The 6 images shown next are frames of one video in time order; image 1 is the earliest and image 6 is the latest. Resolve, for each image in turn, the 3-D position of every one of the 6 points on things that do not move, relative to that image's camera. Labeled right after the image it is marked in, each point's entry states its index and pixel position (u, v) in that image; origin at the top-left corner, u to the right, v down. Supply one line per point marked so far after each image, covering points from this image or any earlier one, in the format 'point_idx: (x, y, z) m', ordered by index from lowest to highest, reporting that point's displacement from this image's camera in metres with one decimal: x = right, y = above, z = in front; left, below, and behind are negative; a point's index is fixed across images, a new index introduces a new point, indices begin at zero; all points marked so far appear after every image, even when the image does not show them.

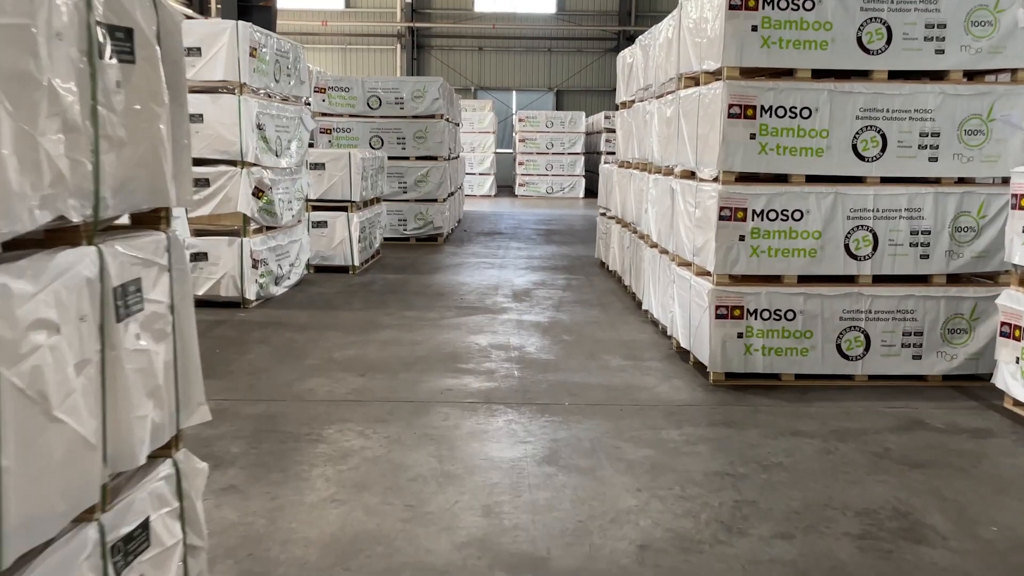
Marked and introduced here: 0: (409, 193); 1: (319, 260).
0: (-1.4, +1.3, +11.5) m
1: (-2.0, +0.3, +8.9) m
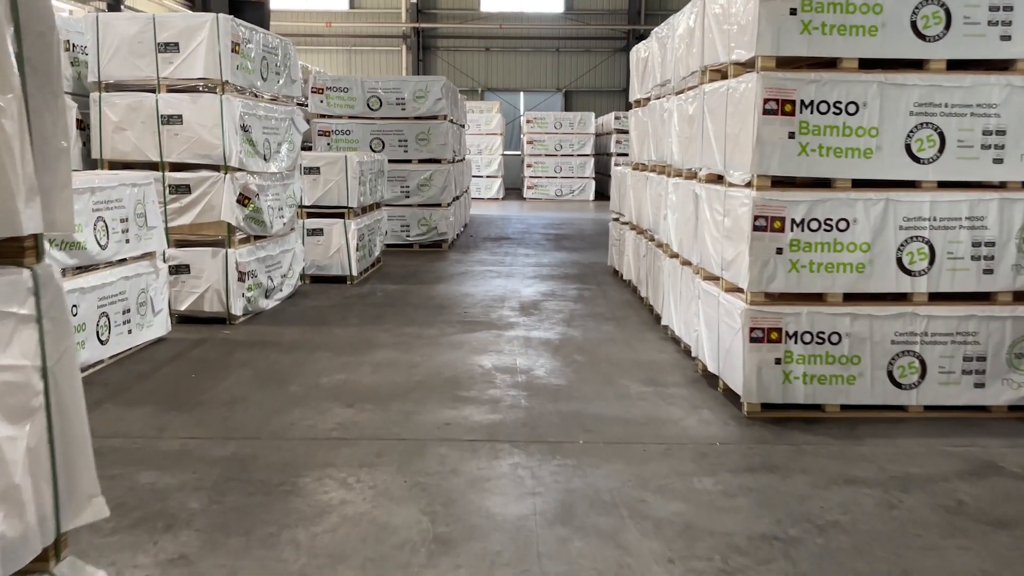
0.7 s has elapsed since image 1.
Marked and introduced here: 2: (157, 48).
0: (-1.3, +1.2, +11.0) m
1: (-2.0, +0.2, +8.4) m
2: (-2.6, +1.8, +6.1) m
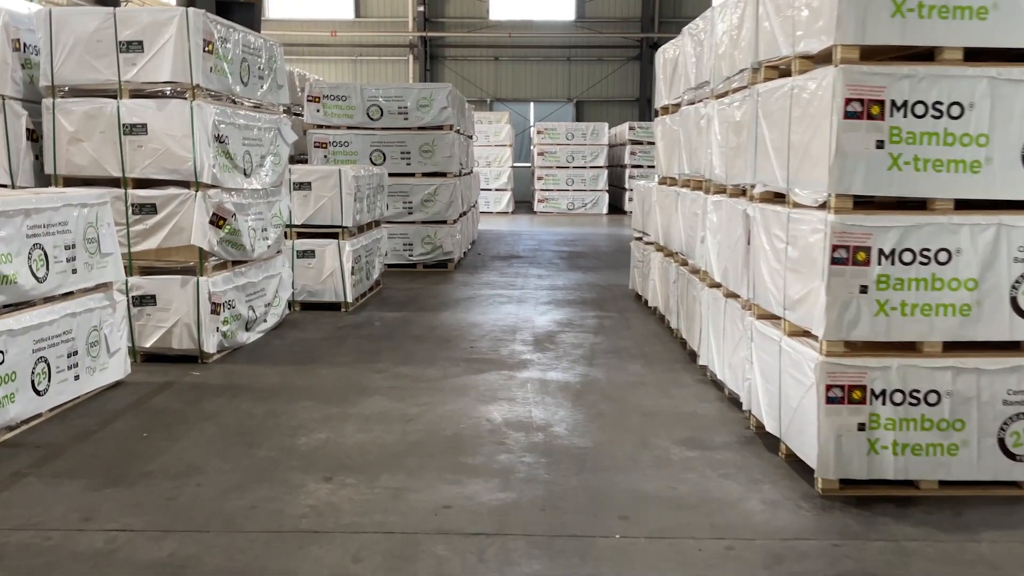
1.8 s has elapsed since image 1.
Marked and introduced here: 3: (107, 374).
0: (-1.2, +0.9, +10.2) m
1: (-1.8, -0.1, +7.5) m
2: (-2.5, +1.5, +5.4) m
3: (-2.4, -0.5, +5.0) m
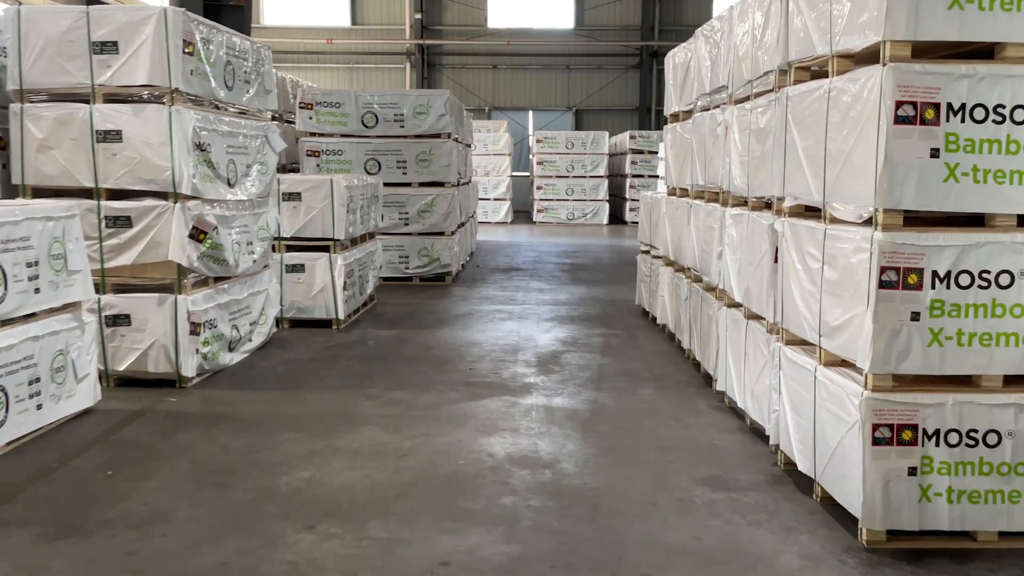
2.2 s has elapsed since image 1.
0: (-1.2, +0.7, +9.8) m
1: (-1.8, -0.2, +7.2) m
2: (-2.5, +1.4, +5.0) m
3: (-2.4, -0.6, +4.6) m
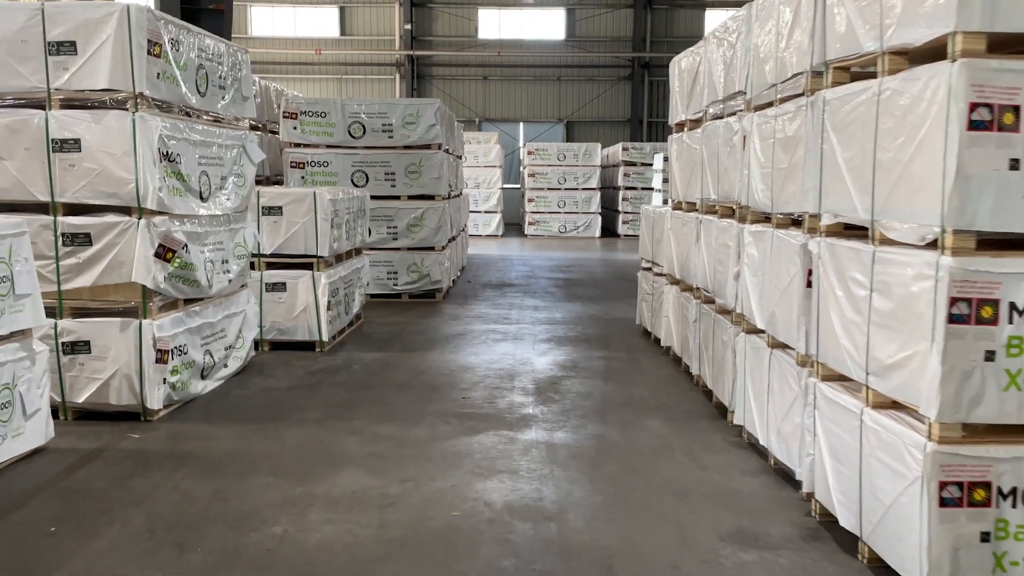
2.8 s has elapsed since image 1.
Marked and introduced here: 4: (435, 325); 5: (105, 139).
0: (-1.3, +0.5, +9.3) m
1: (-1.9, -0.4, +6.7) m
2: (-2.5, +1.3, +4.5) m
3: (-2.4, -0.7, +4.1) m
4: (-0.7, -0.4, +8.1) m
5: (-2.2, +0.8, +4.6) m
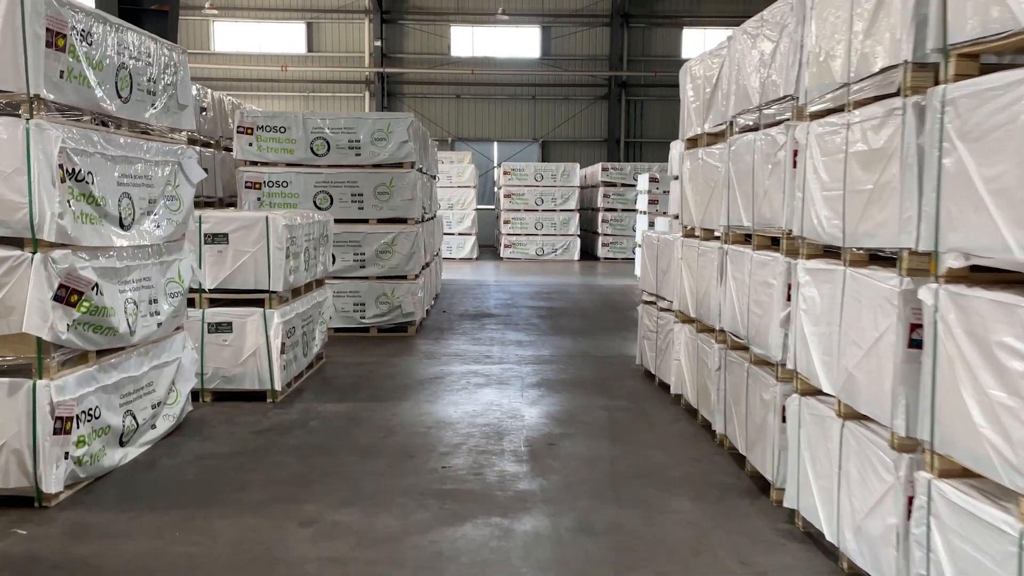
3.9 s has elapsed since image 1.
0: (-1.4, +0.2, +8.4) m
1: (-2.0, -0.6, +5.7) m
2: (-2.5, +1.1, +3.6) m
3: (-2.4, -1.0, +3.1) m
4: (-0.9, -0.7, +7.2) m
5: (-2.2, +0.6, +3.6) m
